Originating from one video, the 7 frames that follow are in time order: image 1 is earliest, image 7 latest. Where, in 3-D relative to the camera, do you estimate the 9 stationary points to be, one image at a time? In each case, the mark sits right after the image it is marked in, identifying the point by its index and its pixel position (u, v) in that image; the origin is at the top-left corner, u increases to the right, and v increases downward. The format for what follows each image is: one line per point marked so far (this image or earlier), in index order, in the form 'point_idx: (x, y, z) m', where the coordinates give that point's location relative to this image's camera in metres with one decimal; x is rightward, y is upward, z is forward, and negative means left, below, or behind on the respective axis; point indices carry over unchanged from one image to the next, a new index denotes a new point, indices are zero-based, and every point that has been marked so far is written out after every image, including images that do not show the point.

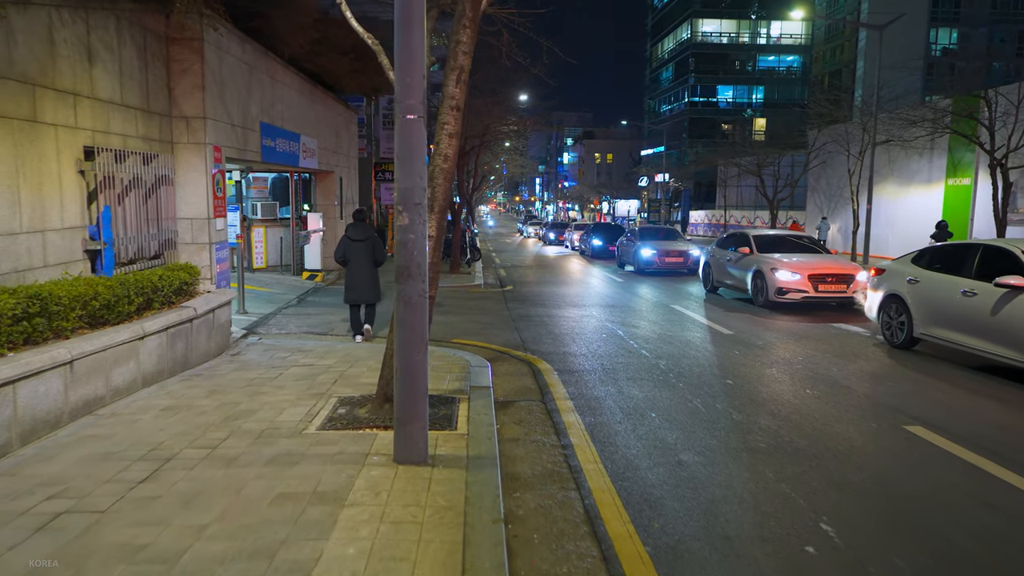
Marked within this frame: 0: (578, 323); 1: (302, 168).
0: (+1.1, -0.6, +12.9) m
1: (-4.3, +2.4, +15.1) m
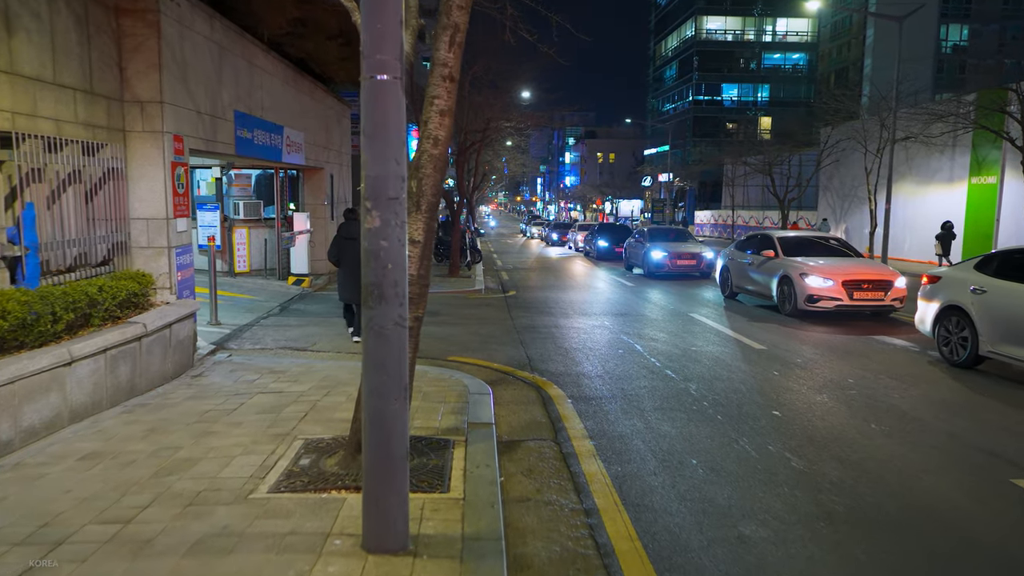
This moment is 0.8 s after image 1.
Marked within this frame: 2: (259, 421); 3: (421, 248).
0: (+1.2, -0.7, +11.6) m
1: (-4.2, +2.3, +13.8) m
2: (-2.0, -1.1, +6.0) m
3: (-0.6, +0.3, +4.7) m
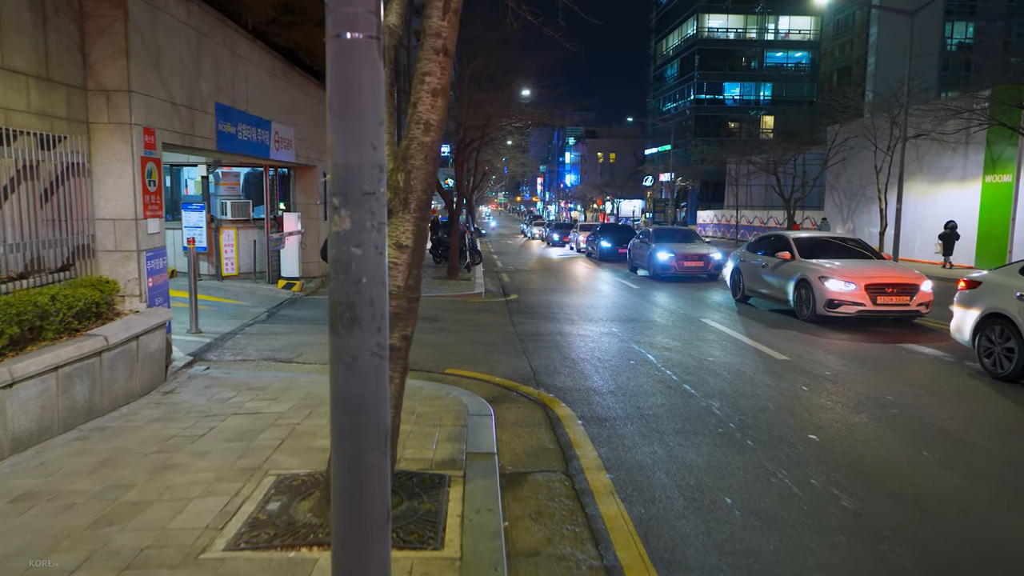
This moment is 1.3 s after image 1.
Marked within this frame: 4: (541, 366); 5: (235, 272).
0: (+1.2, -0.8, +10.8) m
1: (-4.2, +2.2, +13.0) m
2: (-2.0, -1.1, +5.2) m
3: (-0.5, +0.2, +3.9) m
4: (+0.3, -0.9, +8.8) m
5: (-5.6, +0.3, +14.9) m
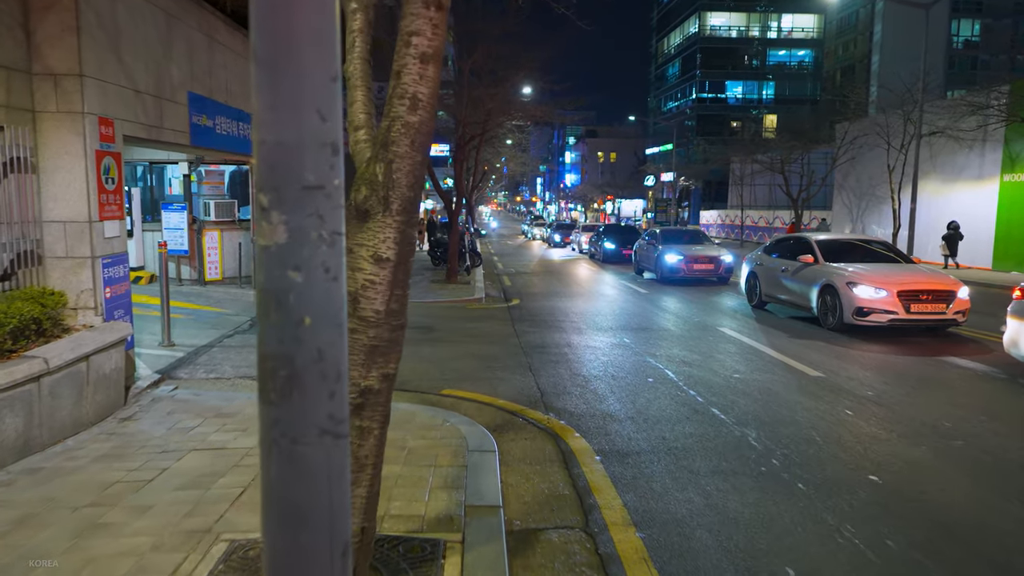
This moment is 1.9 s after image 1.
0: (+1.2, -0.9, +9.9) m
1: (-4.1, +2.1, +12.1) m
2: (-1.9, -1.2, +4.3) m
3: (-0.5, +0.1, +3.0) m
4: (+0.4, -1.0, +7.9) m
5: (-5.5, +0.2, +14.0) m
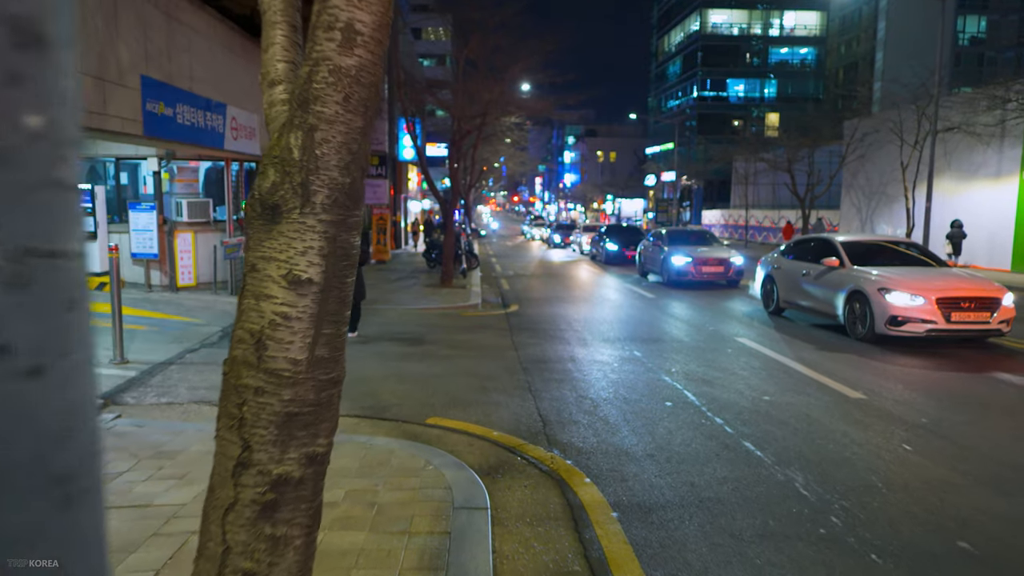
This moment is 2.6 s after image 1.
0: (+1.2, -1.0, +8.9) m
1: (-4.2, +2.0, +11.1) m
2: (-2.0, -1.3, +3.3) m
3: (-0.5, 0.0, +2.0) m
4: (+0.4, -1.1, +6.9) m
5: (-5.6, +0.1, +13.0) m
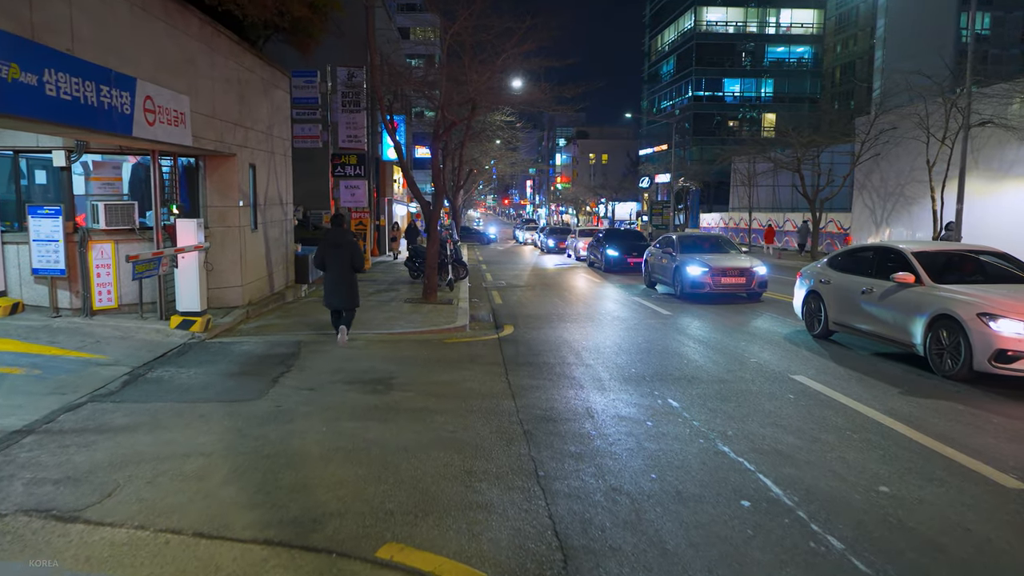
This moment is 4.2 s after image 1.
0: (+1.2, -1.3, +6.5) m
1: (-4.2, +1.7, +8.6) m
2: (-1.9, -1.6, +0.8) m
3: (-0.4, -0.3, -0.4) m
4: (+0.4, -1.4, +4.5) m
5: (-5.6, -0.2, +10.5) m
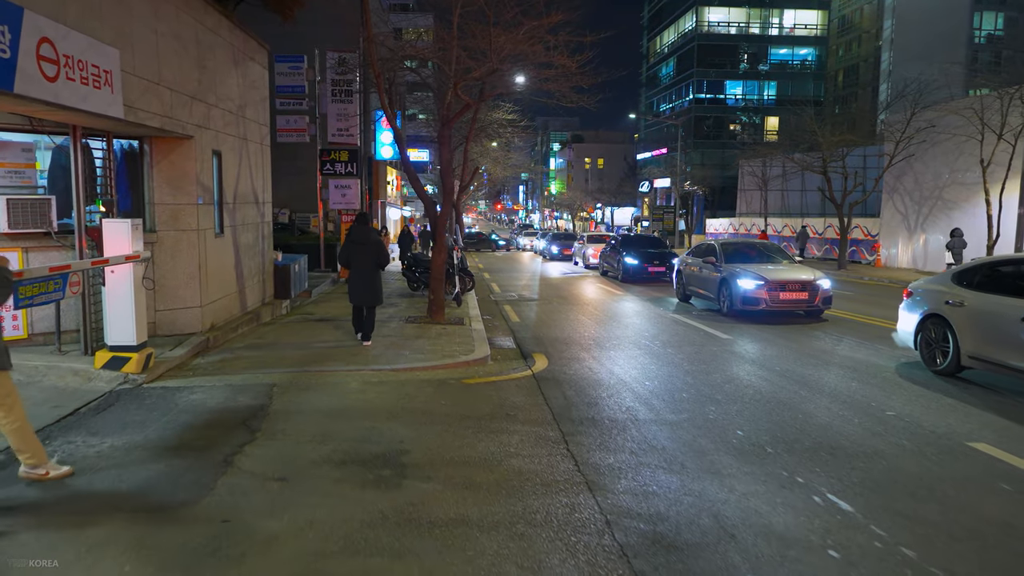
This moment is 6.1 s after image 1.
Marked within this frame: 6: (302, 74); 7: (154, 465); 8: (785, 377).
0: (+1.7, -1.5, +3.9) m
1: (-3.7, +1.5, +6.0) m
2: (-1.3, -1.8, -1.8) m
3: (+0.2, -0.5, -3.1) m
4: (+0.9, -1.6, +1.9) m
5: (-5.2, -0.5, +7.8) m
6: (-5.4, +5.5, +19.2) m
7: (-2.5, -1.2, +5.2) m
8: (+3.6, -1.2, +9.0) m
